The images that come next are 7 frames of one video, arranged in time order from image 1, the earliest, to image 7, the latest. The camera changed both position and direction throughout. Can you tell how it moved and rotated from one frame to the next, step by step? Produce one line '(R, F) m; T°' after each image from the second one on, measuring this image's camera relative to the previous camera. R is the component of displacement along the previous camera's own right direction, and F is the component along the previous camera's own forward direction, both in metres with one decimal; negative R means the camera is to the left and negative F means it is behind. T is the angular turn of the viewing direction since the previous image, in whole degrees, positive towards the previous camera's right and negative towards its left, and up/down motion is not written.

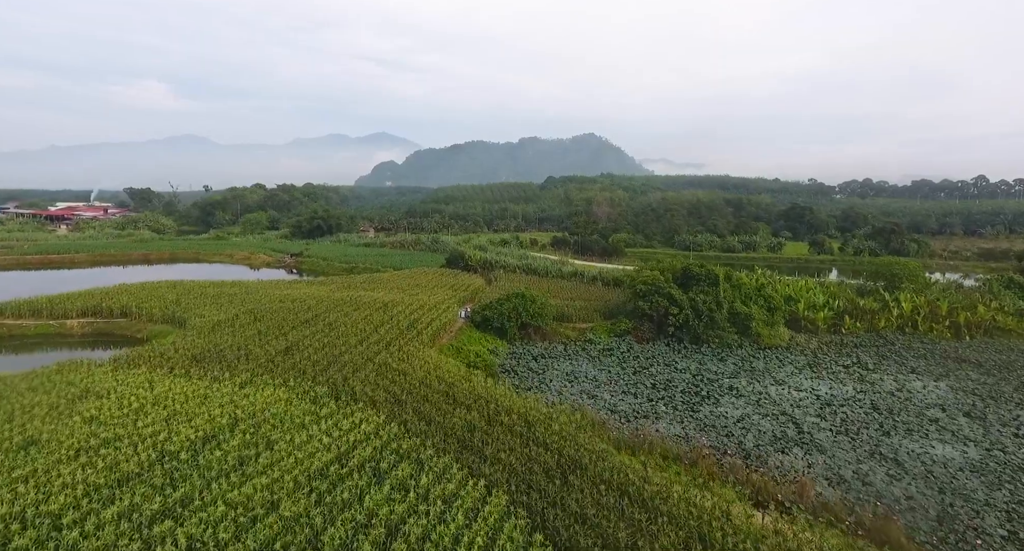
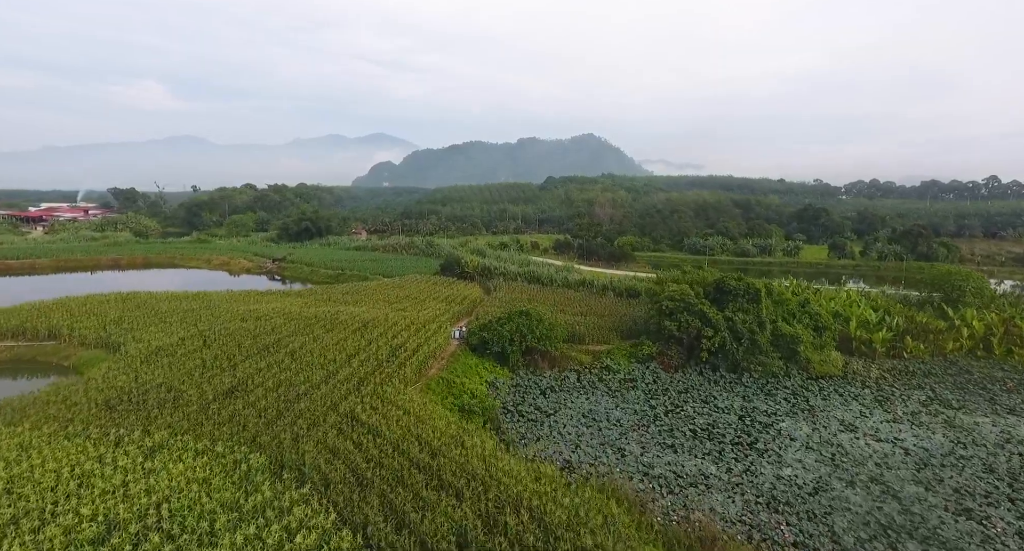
(-0.1, +3.2) m; 0°
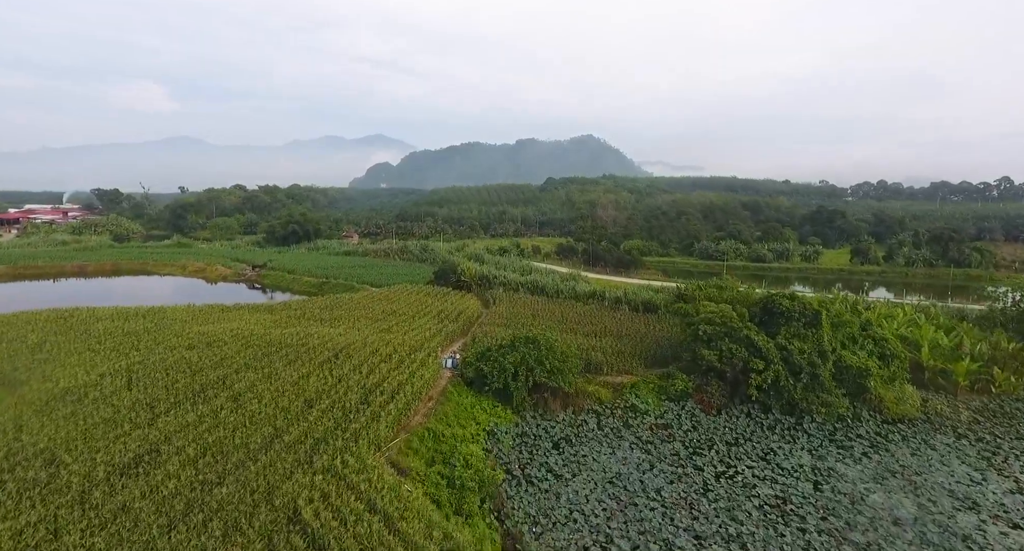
(-0.2, +3.2) m; 0°
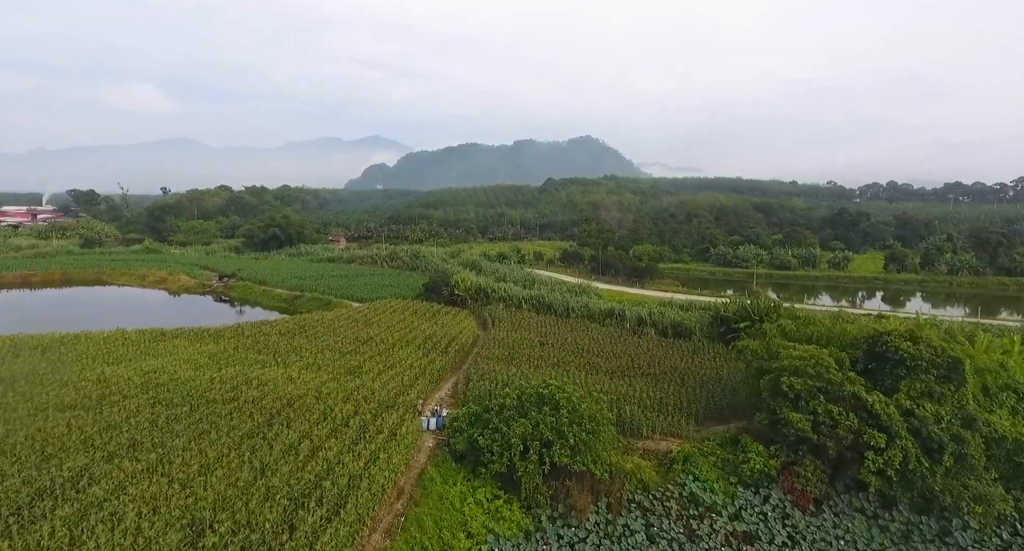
(-0.2, +4.3) m; 0°
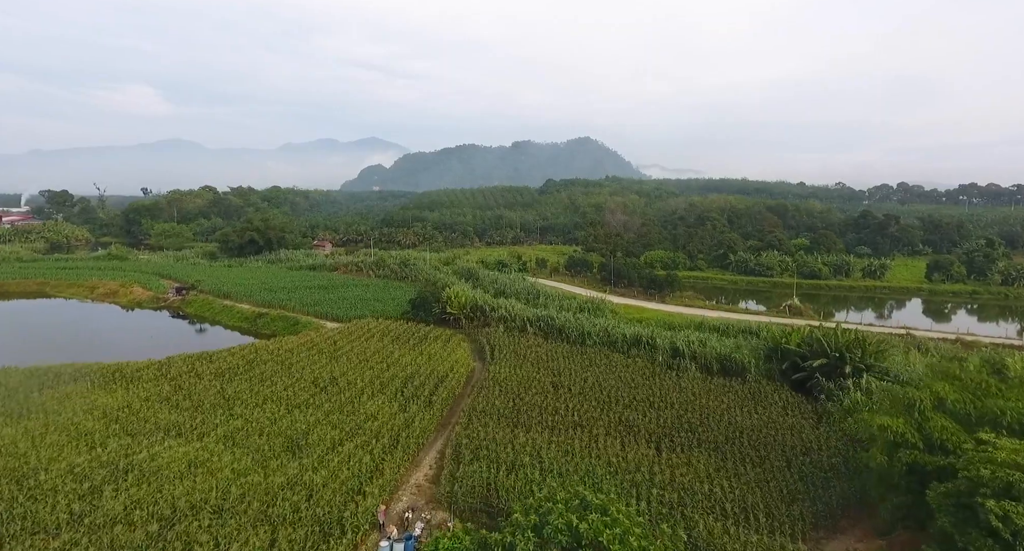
(-0.2, +4.3) m; 0°
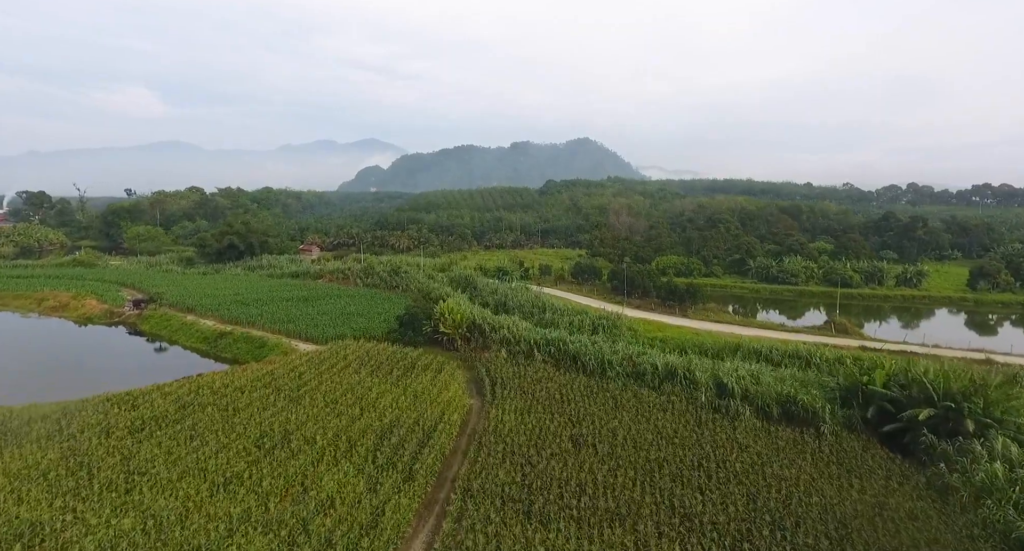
(-0.2, +3.5) m; 0°
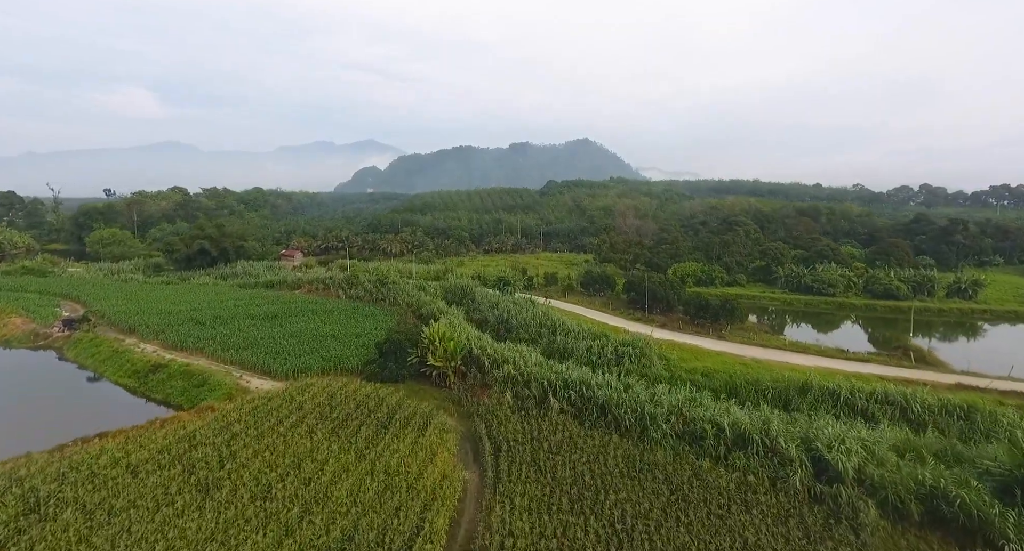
(-0.3, +4.2) m; 0°
